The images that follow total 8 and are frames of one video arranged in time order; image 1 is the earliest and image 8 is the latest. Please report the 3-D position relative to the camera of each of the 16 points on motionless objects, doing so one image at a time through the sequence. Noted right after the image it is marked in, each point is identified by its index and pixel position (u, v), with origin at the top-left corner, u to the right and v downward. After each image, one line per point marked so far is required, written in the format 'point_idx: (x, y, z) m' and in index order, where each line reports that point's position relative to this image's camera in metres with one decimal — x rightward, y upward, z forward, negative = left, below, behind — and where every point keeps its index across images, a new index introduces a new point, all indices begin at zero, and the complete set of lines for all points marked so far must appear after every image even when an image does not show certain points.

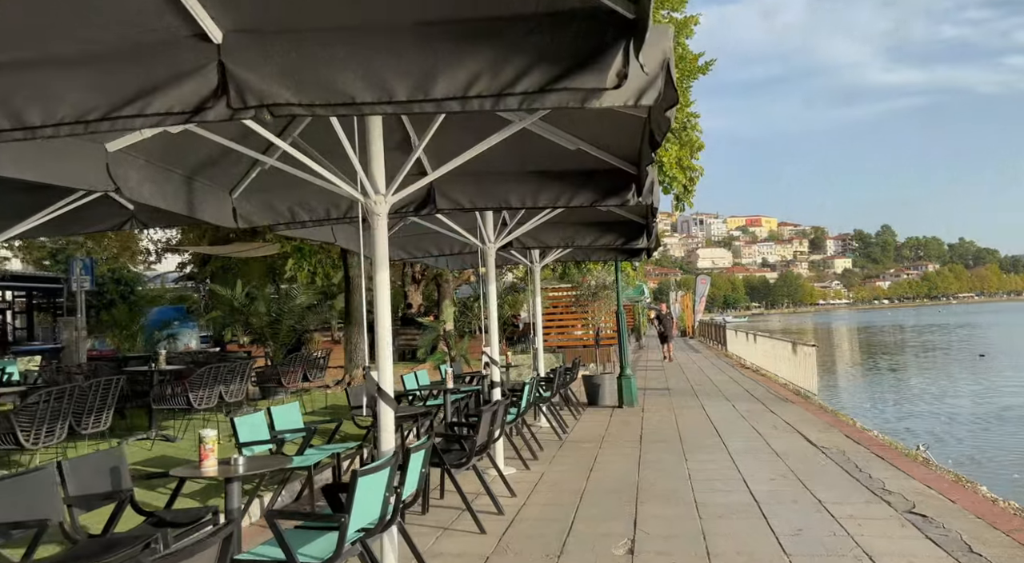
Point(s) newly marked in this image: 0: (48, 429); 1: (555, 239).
0: (-3.4, -1.1, +5.7) m
1: (+0.5, +0.5, +8.7) m
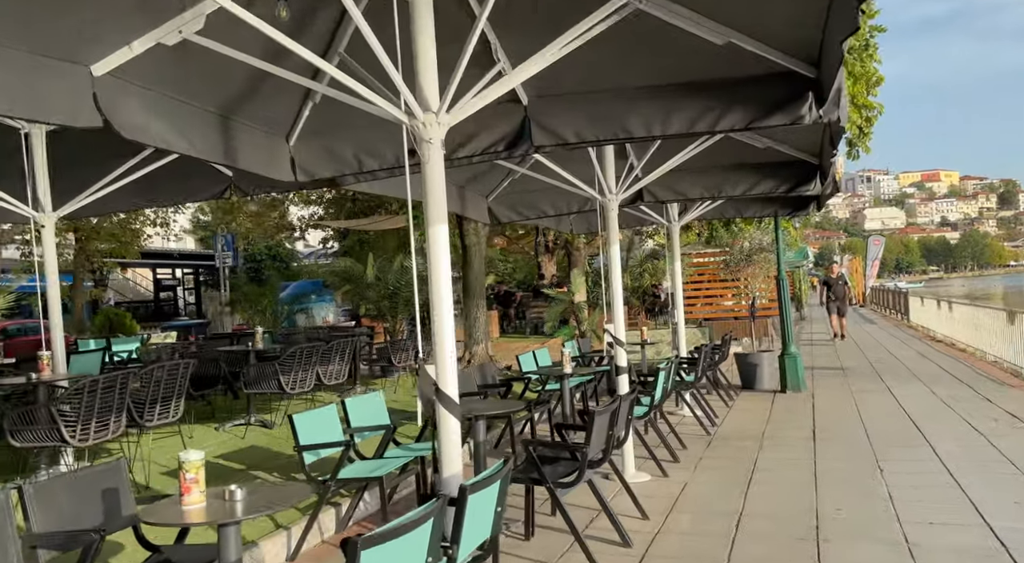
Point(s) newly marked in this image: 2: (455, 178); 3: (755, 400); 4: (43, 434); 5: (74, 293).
0: (-2.6, -0.9, +5.0) m
1: (+1.7, +0.8, +7.1) m
2: (-0.5, +0.9, +6.7) m
3: (+2.9, -1.5, +9.4) m
4: (-2.9, -0.9, +4.8) m
5: (-8.3, -0.2, +14.8) m
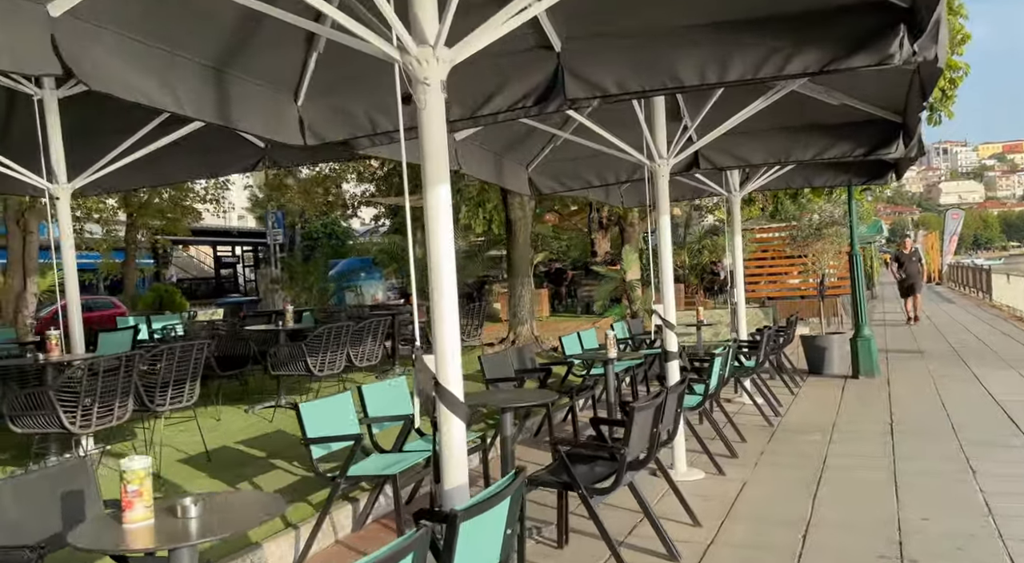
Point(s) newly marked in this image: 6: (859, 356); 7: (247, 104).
0: (-2.4, -0.7, +4.6) m
1: (+2.0, +1.0, +6.4) m
2: (-0.2, +1.1, +6.2) m
3: (+3.4, -1.2, +8.6) m
4: (-2.7, -0.8, +4.5) m
5: (-7.3, +0.2, +14.8) m
6: (+4.2, -0.9, +9.6) m
7: (-1.3, +0.9, +3.9) m
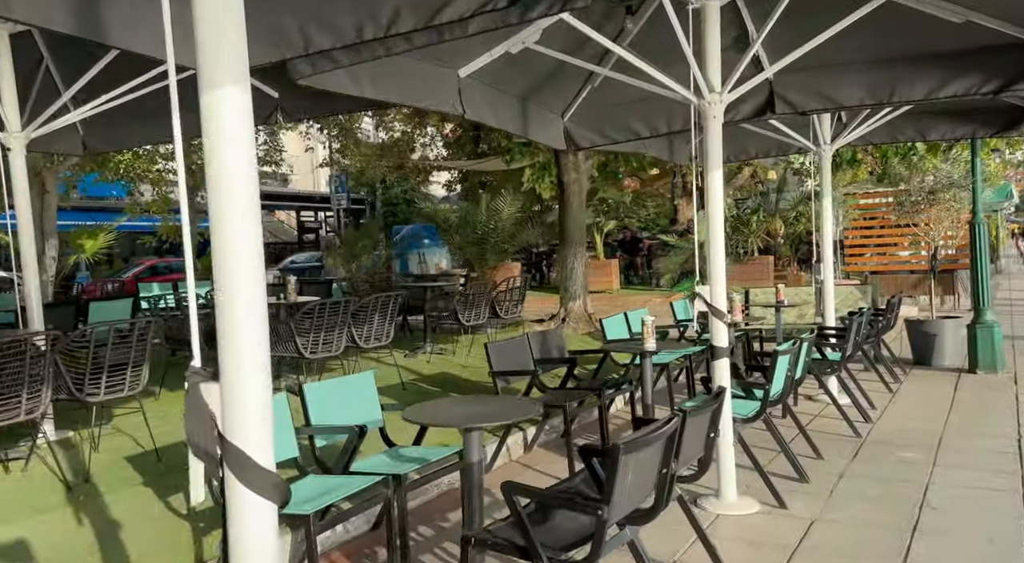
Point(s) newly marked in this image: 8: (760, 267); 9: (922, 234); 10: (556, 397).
0: (-2.5, -0.6, +3.9) m
1: (+2.2, +1.2, +5.0) m
2: (0.0, +1.3, +5.1) m
3: (+3.8, -1.0, +7.1) m
4: (-2.8, -0.6, +3.8) m
5: (-6.1, +0.9, +14.5) m
6: (+4.7, -0.7, +8.0) m
7: (-1.4, +1.0, +2.9) m
8: (+5.5, +0.3, +17.5) m
9: (+5.7, +0.7, +11.0) m
10: (+0.3, -0.7, +4.9) m
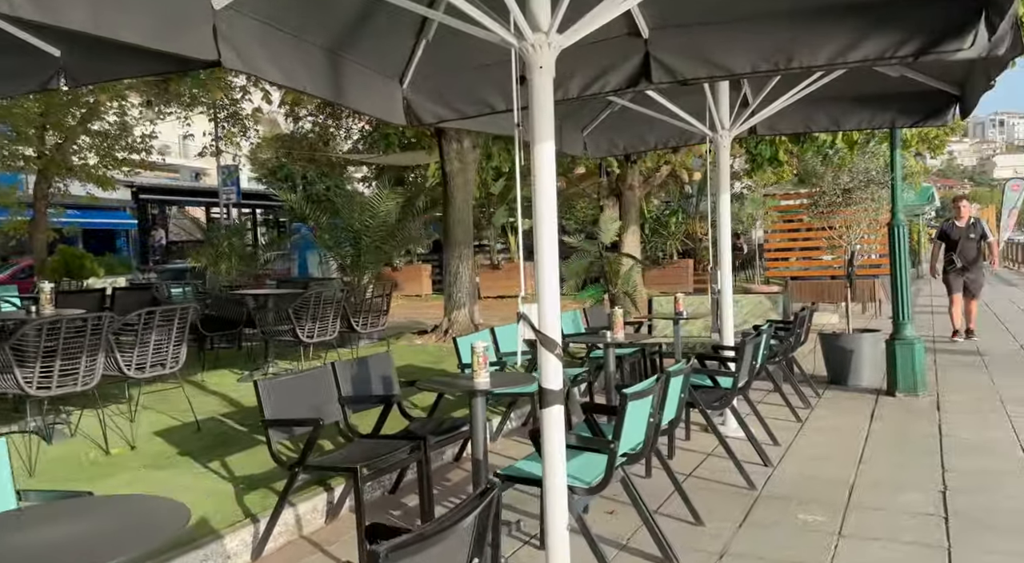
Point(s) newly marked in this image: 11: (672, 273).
0: (-3.4, -0.6, +2.4) m
1: (+1.2, +1.1, +4.0) m
2: (-1.0, +1.2, +3.8) m
3: (+2.6, -1.1, +6.2) m
4: (-3.7, -0.7, +2.3) m
5: (-7.8, +0.9, +12.8) m
6: (+3.5, -0.7, +7.1) m
7: (-2.3, +0.9, +1.6) m
8: (+3.6, +0.2, +16.7) m
9: (+4.2, +0.6, +10.2) m
10: (-0.7, -0.8, +3.7) m
11: (+3.4, +0.2, +16.6) m
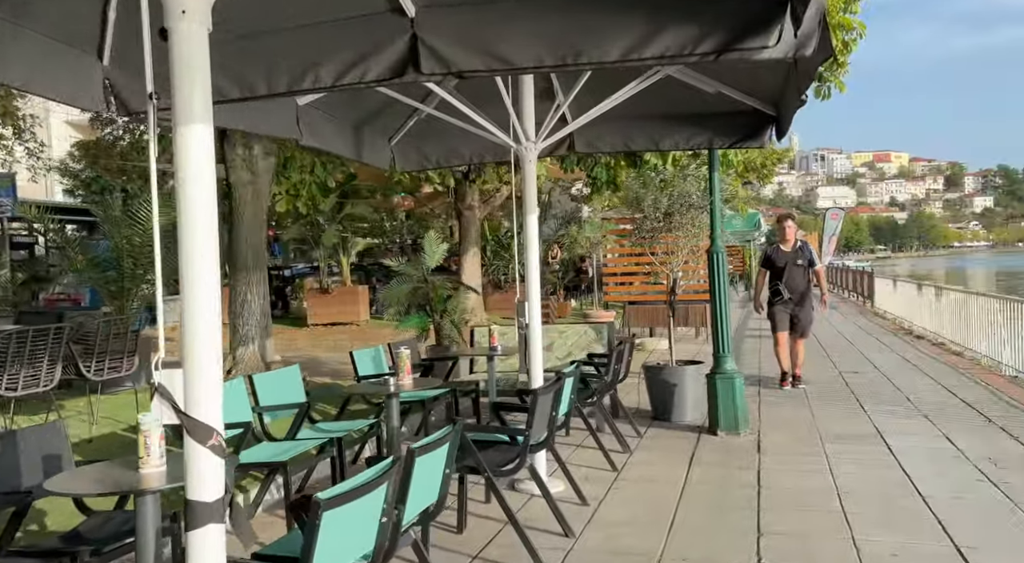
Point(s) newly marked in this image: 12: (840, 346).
0: (-4.2, -0.7, +0.9) m
1: (+0.1, +1.0, +3.2) m
2: (-2.1, +1.0, +2.7) m
3: (+1.1, -1.3, +5.6) m
4: (-4.4, -0.8, +0.7) m
5: (-10.4, +0.5, +10.3) m
6: (+1.8, -1.0, +6.7) m
7: (-2.9, +0.8, +0.2) m
8: (+0.1, -0.3, +16.1) m
9: (+1.9, +0.2, +9.9) m
10: (-1.8, -1.0, +2.6) m
11: (0.0, -0.3, +16.0) m
12: (+6.2, -1.2, +14.8) m
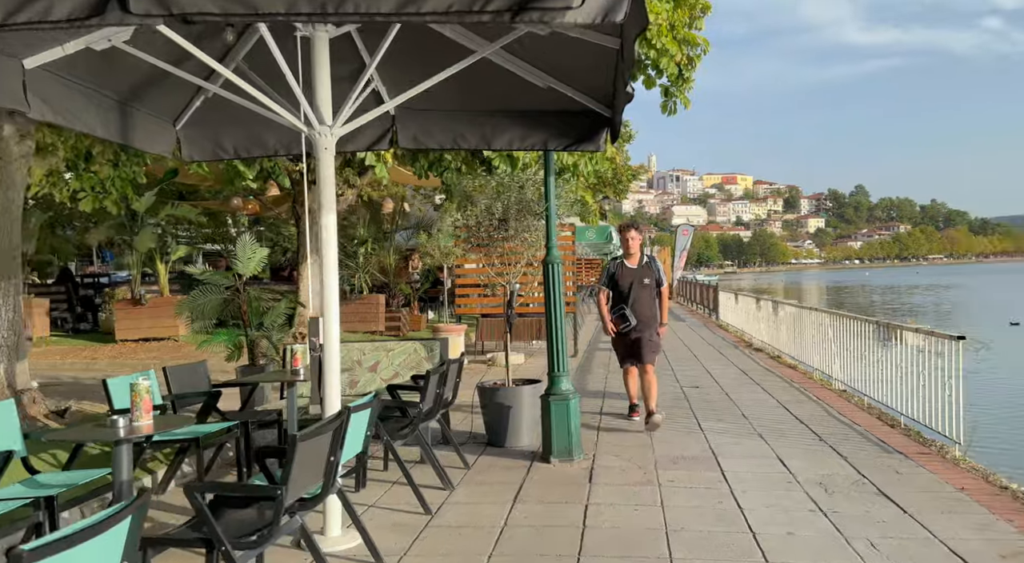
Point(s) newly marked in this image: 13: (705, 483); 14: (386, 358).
0: (-4.5, -0.7, -0.7) m
1: (-0.8, +0.9, +2.4) m
2: (-2.8, +1.0, +1.5) m
3: (-0.2, -1.4, +4.9) m
4: (-4.8, -0.8, -0.9) m
5: (-12.3, +0.5, +7.6) m
6: (+0.3, -1.1, +6.1) m
7: (-3.2, +0.9, -1.0) m
8: (-2.9, -0.5, +15.1) m
9: (-0.1, +0.1, +9.3) m
10: (-2.5, -1.0, +1.5) m
11: (-3.1, -0.5, +15.0) m
12: (+3.3, -1.5, +14.8) m
13: (+1.5, -1.5, +5.9) m
14: (-1.1, -0.7, +7.0) m
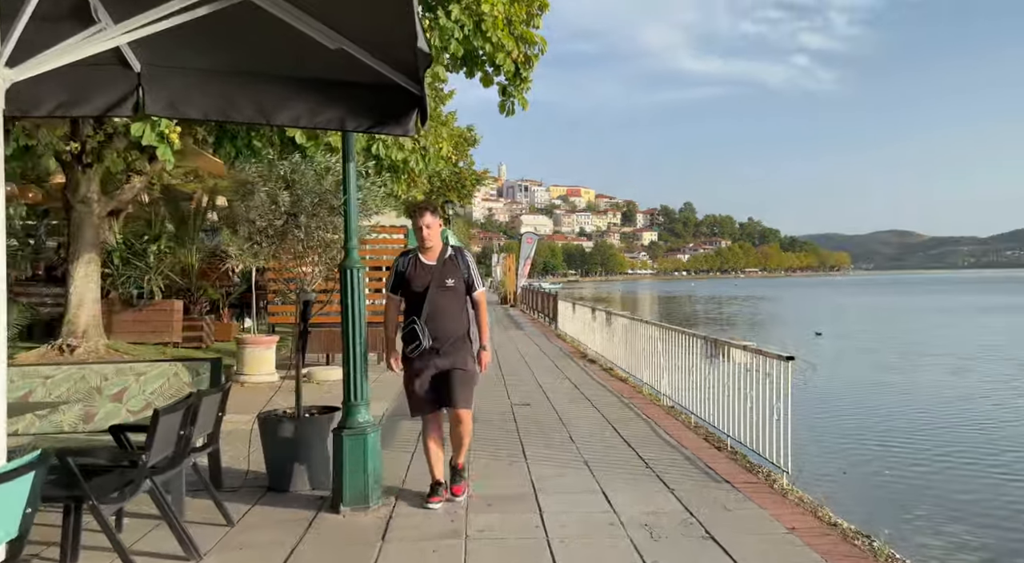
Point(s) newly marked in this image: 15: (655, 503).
0: (-4.5, -0.6, -2.6) m
1: (-1.4, +0.9, +1.2) m
2: (-3.2, +1.0, -0.1) m
3: (-1.4, -1.4, +3.7) m
4: (-4.7, -0.7, -2.8) m
5: (-13.7, +0.6, +4.0) m
6: (-1.1, -1.2, +4.9) m
7: (-3.1, +0.9, -2.7) m
8: (-6.0, -0.5, +13.2) m
9: (-2.1, 0.0, +8.0) m
10: (-2.9, -1.0, -0.1) m
11: (-6.1, -0.6, +13.0) m
12: (+0.1, -1.6, +14.1) m
13: (+0.1, -1.6, +5.1) m
14: (-2.7, -0.8, +5.6) m
15: (+1.1, -1.6, +5.7) m
